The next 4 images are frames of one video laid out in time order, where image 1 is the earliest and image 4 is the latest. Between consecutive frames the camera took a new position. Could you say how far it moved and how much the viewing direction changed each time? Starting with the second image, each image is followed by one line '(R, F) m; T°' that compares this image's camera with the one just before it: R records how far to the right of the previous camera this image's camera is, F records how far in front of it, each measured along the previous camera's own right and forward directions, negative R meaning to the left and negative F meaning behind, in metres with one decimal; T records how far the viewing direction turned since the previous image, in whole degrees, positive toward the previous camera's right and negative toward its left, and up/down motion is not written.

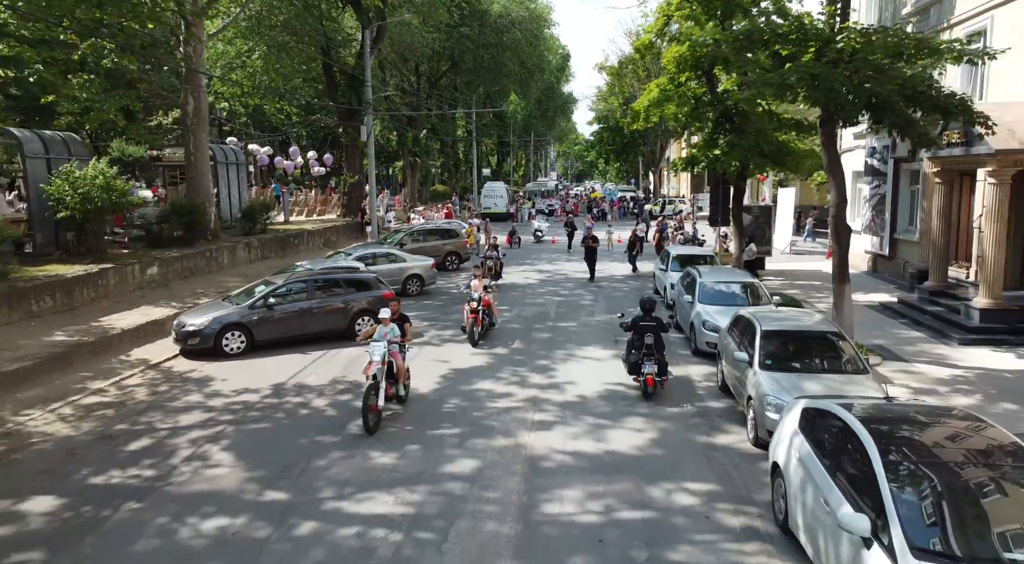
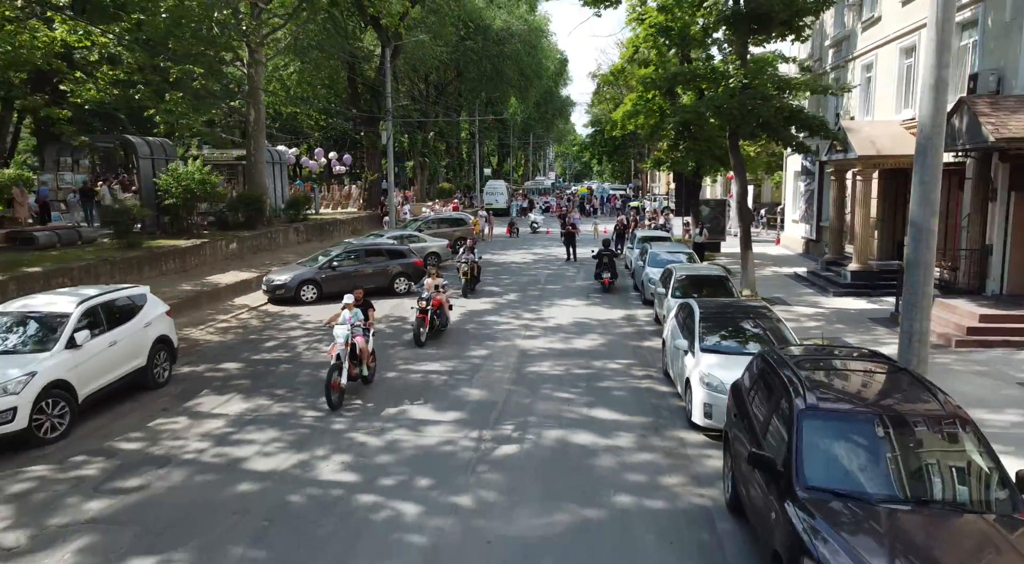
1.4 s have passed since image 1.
(0.0, -5.3) m; 0°
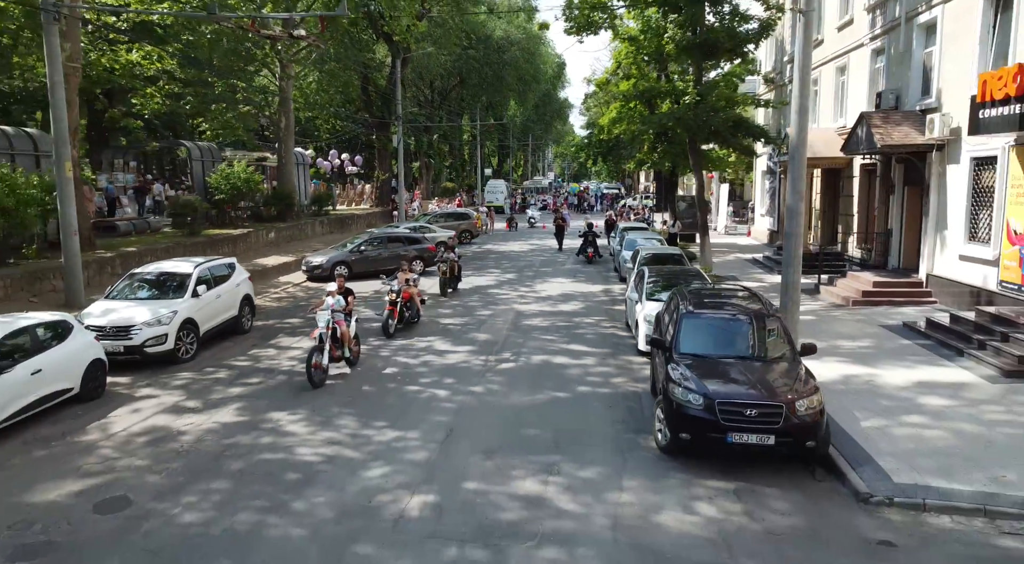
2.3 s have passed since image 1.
(0.0, -3.9) m; 0°
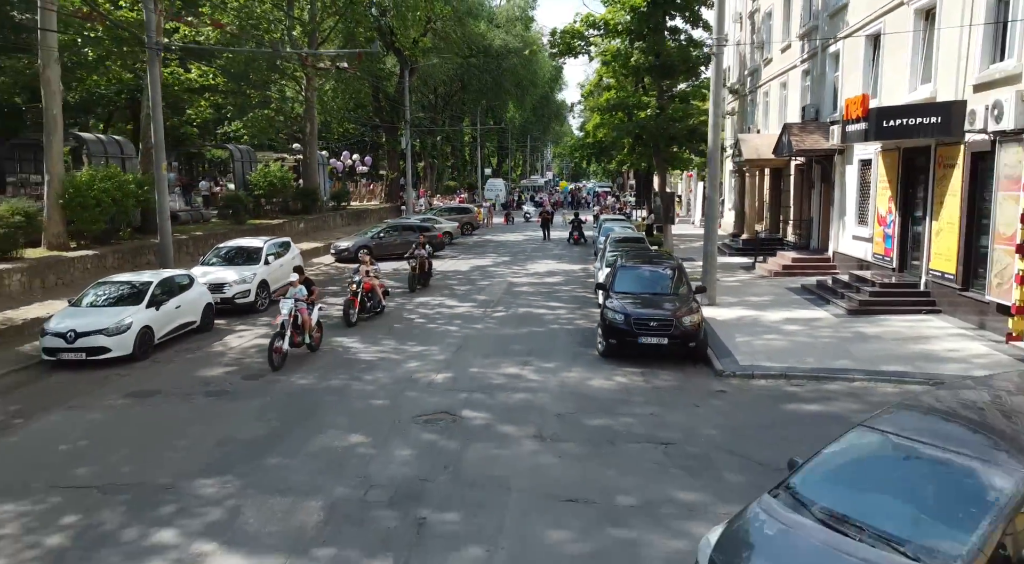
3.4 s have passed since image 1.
(+0.2, -4.5) m; 0°
